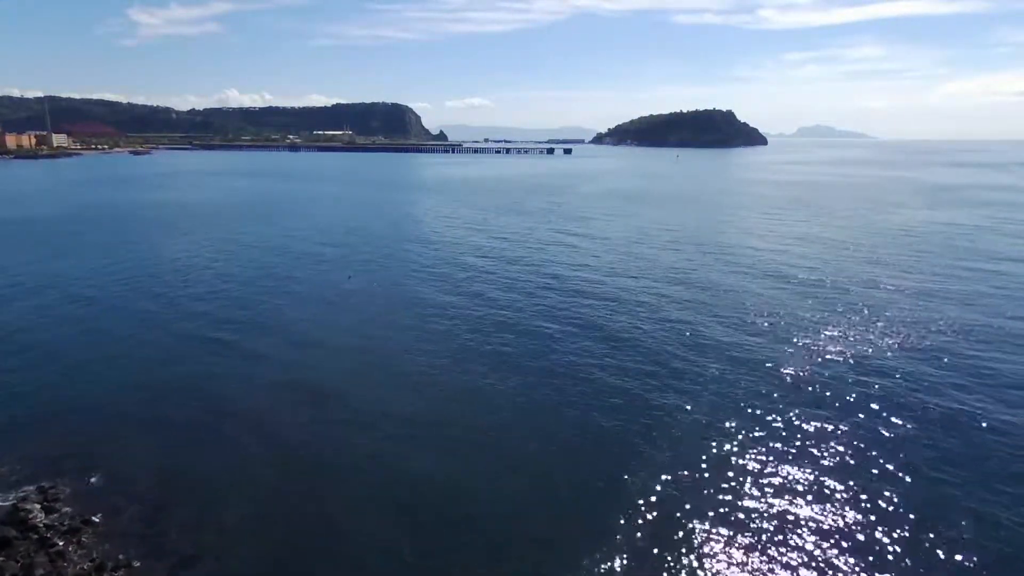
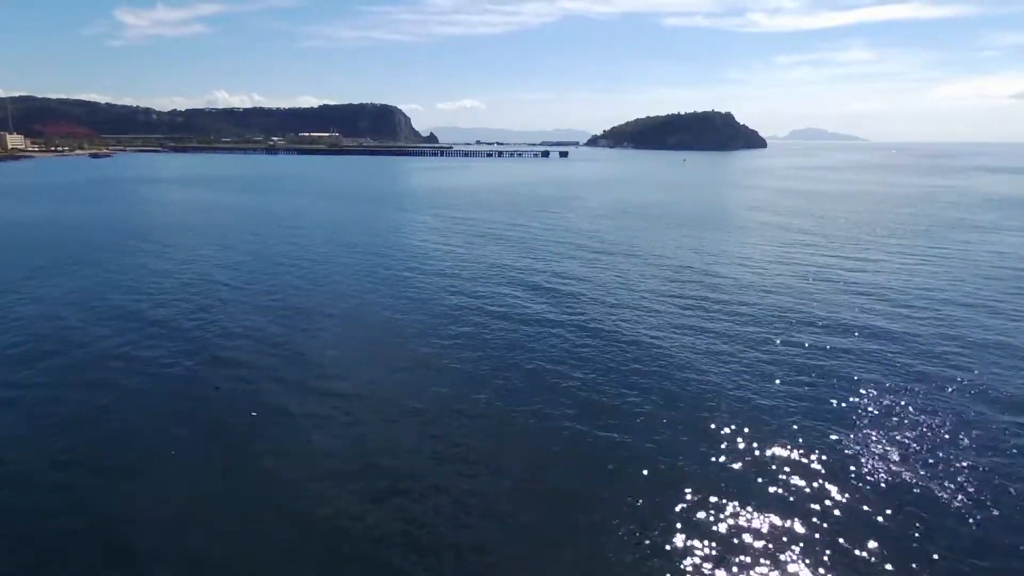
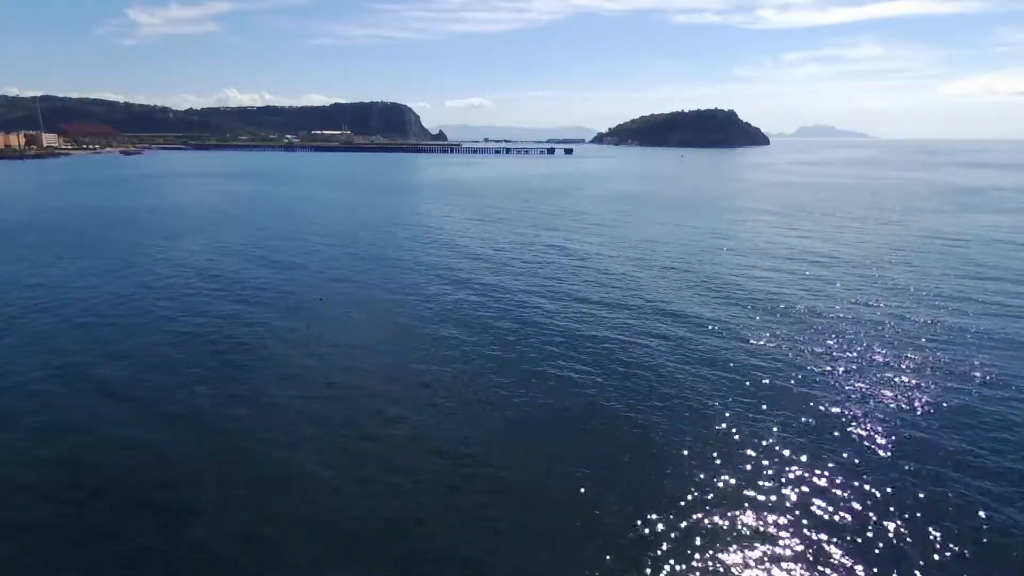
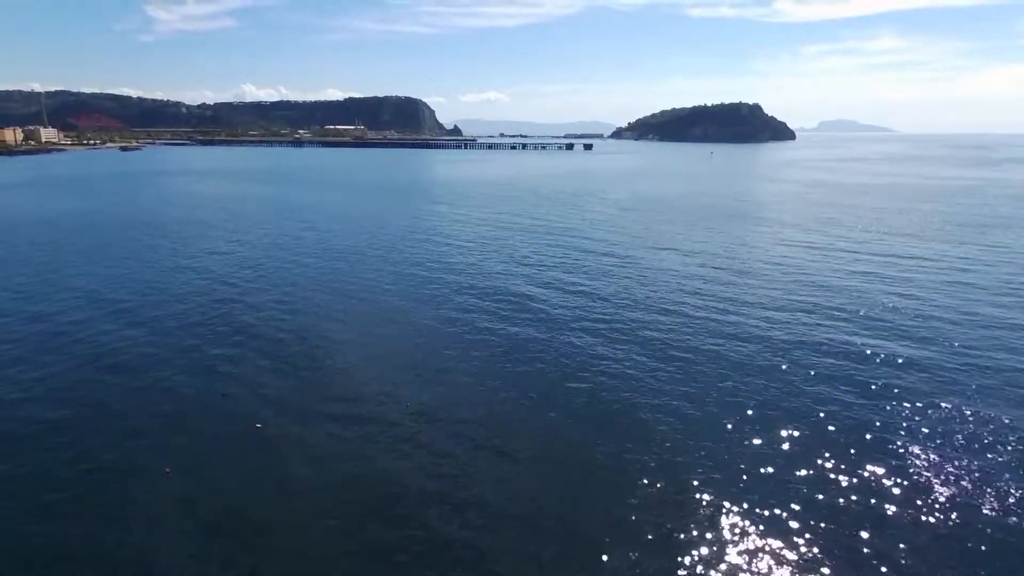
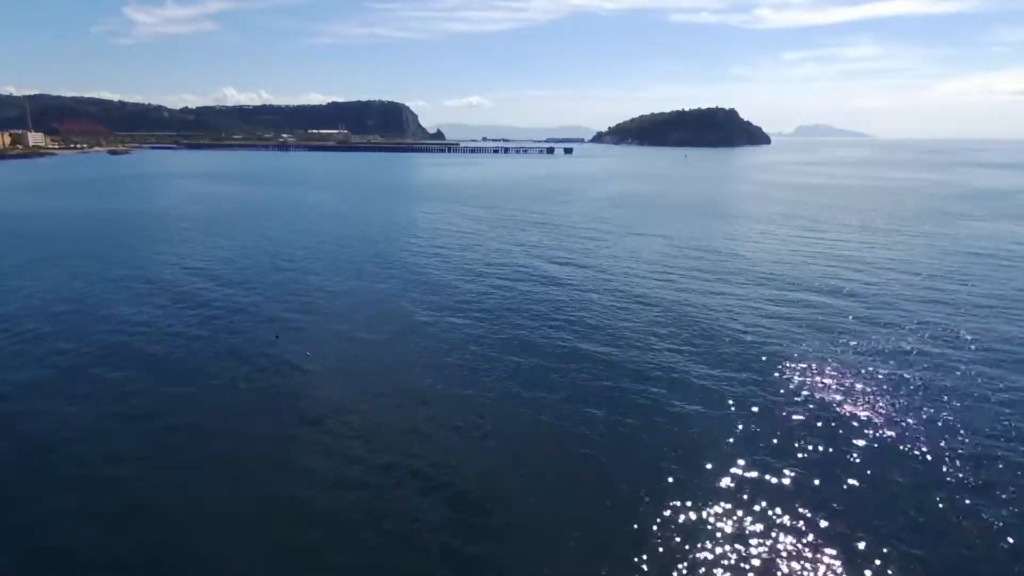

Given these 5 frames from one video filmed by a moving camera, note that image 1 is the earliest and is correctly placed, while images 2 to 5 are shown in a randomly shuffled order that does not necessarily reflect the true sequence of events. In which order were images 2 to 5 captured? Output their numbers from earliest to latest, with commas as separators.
3, 5, 2, 4
